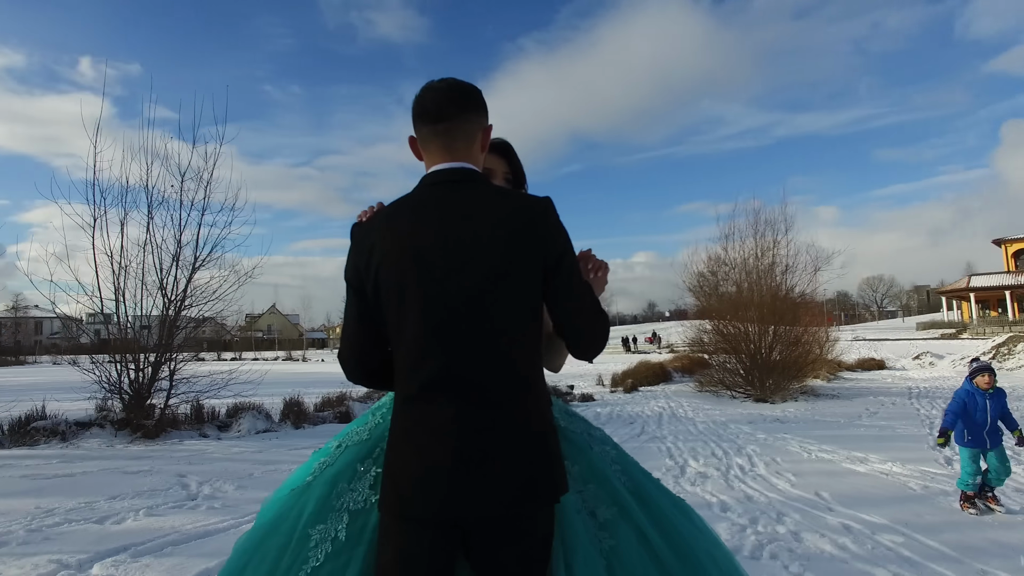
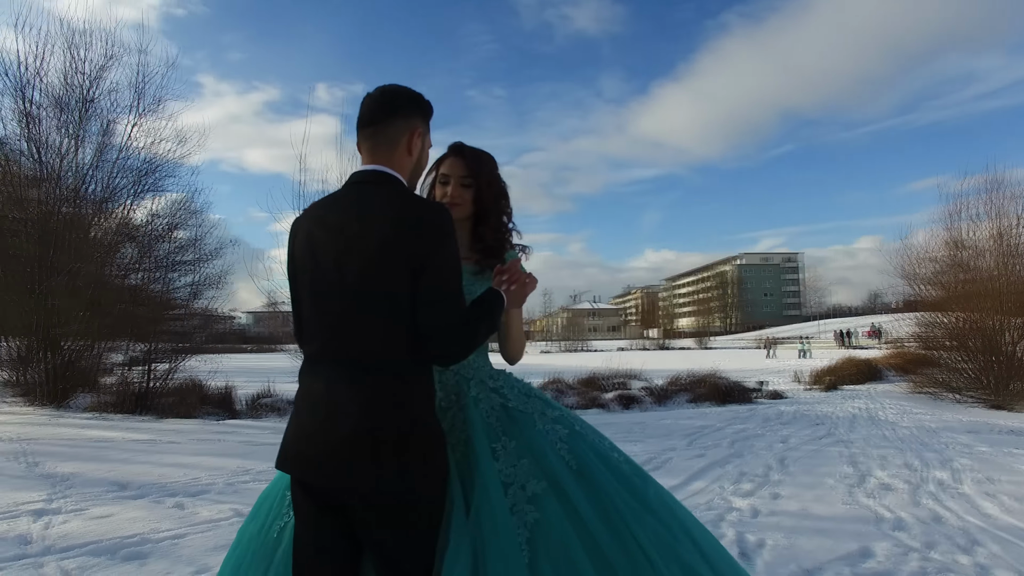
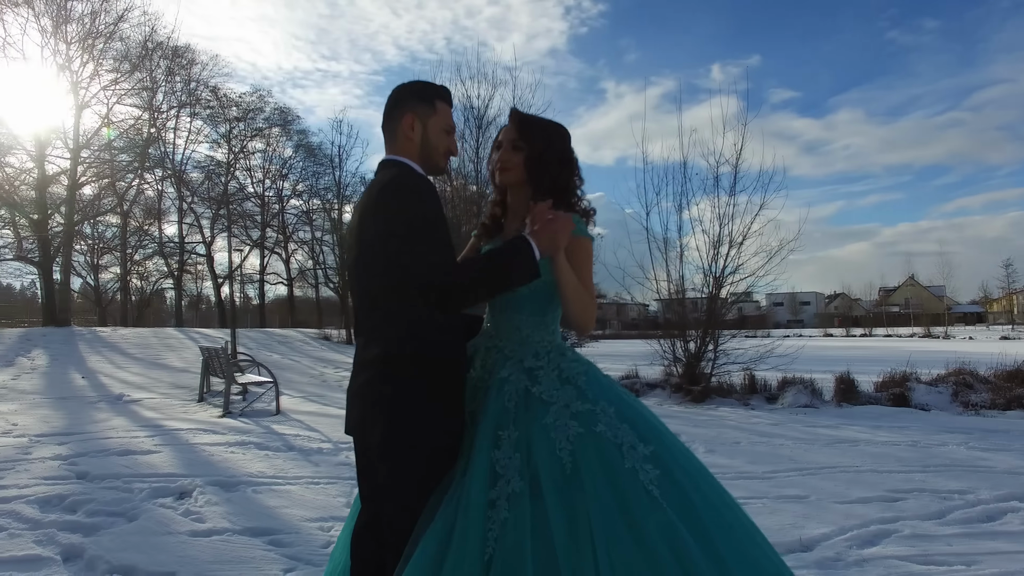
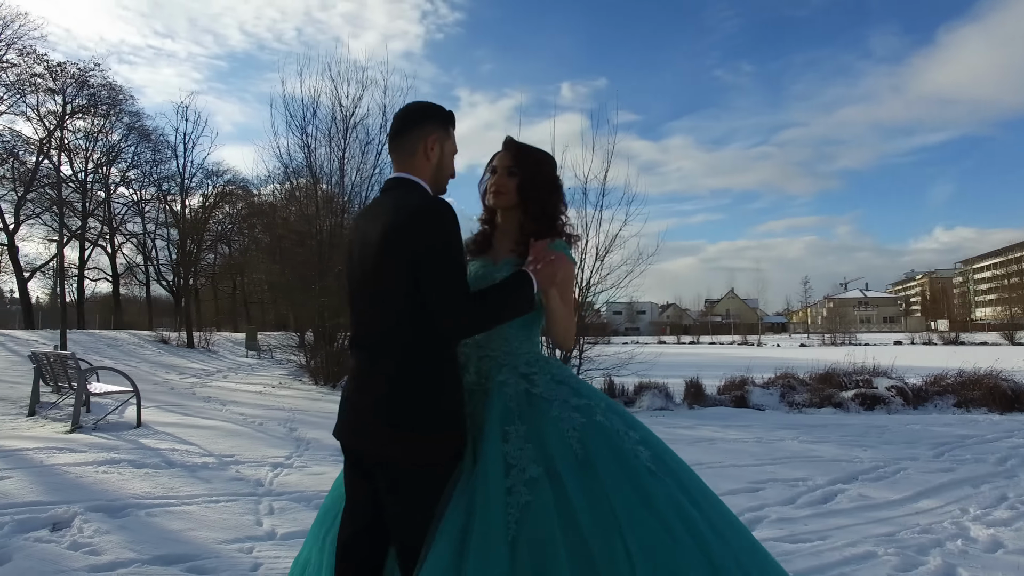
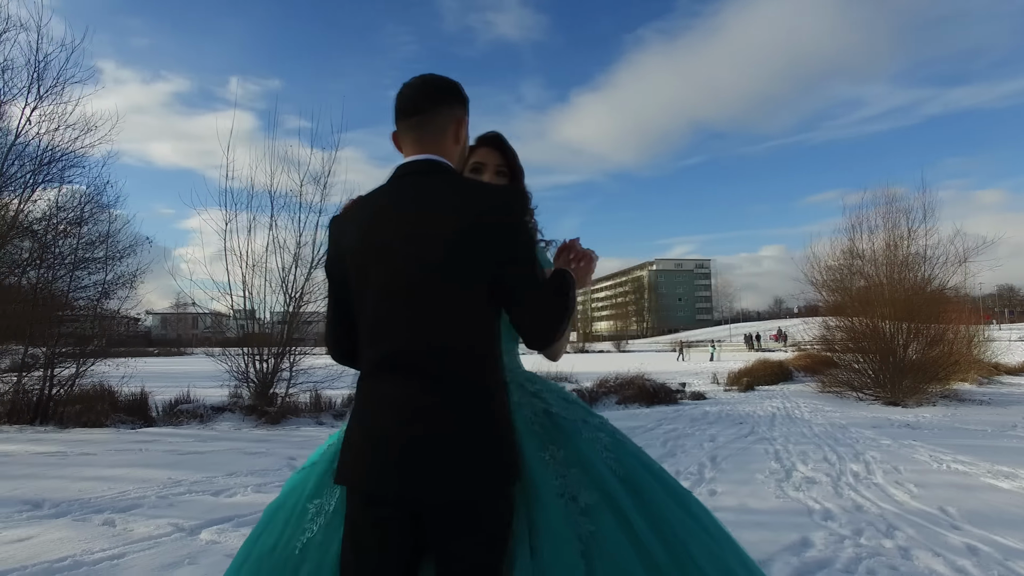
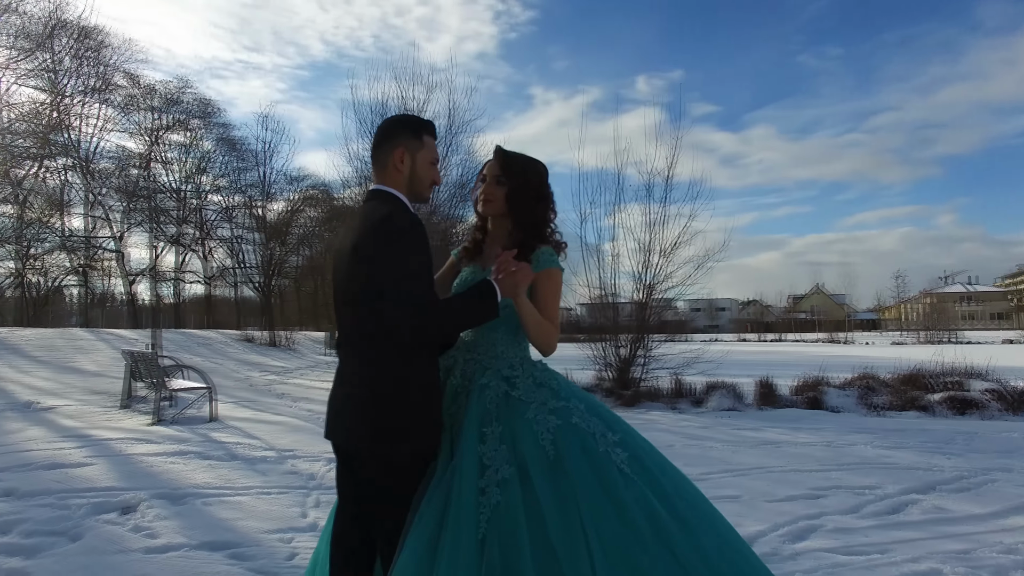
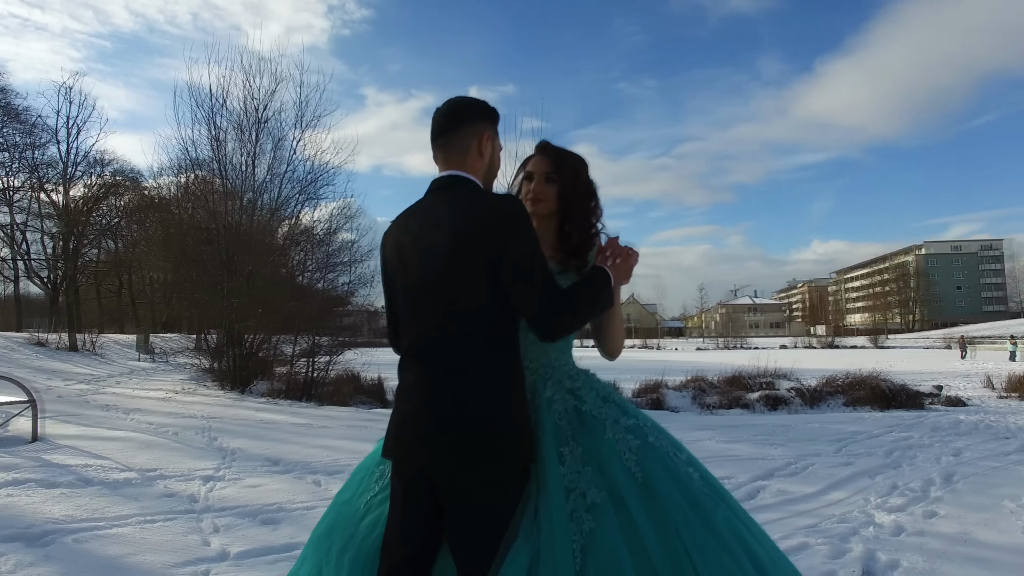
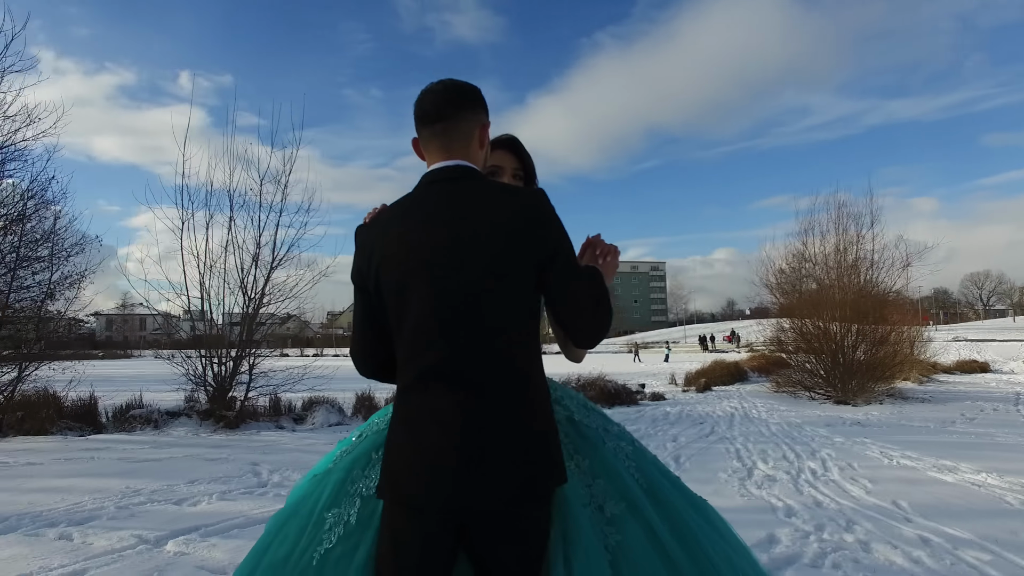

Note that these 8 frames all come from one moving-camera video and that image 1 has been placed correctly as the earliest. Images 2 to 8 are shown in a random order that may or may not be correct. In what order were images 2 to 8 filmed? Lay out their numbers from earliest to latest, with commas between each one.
8, 5, 2, 7, 4, 6, 3
